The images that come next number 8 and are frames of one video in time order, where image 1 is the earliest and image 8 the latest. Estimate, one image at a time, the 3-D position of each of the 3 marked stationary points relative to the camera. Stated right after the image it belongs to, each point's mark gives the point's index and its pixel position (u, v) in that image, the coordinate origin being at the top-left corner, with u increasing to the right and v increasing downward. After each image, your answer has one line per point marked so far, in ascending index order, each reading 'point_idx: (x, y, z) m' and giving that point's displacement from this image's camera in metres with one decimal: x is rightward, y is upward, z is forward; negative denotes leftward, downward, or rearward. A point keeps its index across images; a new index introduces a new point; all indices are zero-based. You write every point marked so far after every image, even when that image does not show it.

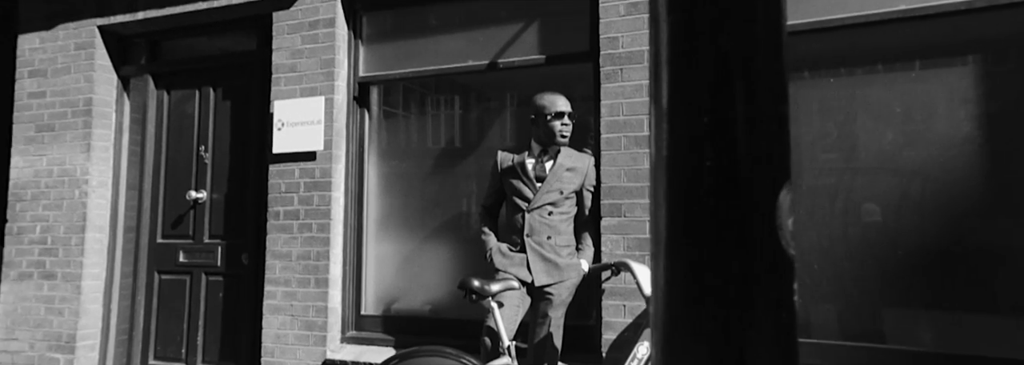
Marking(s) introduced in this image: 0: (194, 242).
0: (-2.6, -0.5, +4.9) m
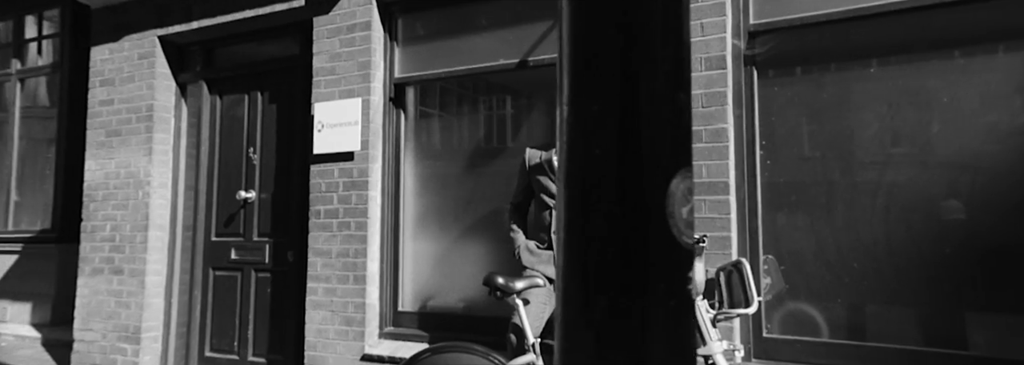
0: (-2.3, -0.5, +5.1) m
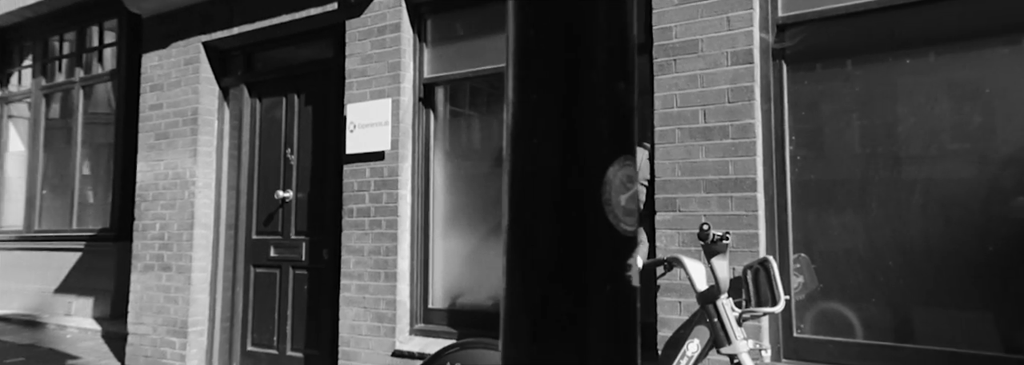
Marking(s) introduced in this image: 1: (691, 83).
0: (-2.0, -0.5, +5.3) m
1: (+1.0, +0.5, +3.2) m
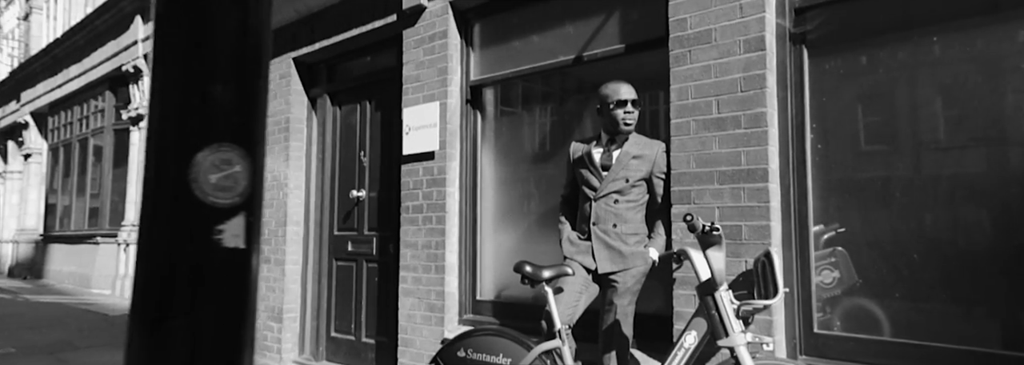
0: (-1.5, -0.5, +5.8) m
1: (+1.0, +0.6, +3.2) m
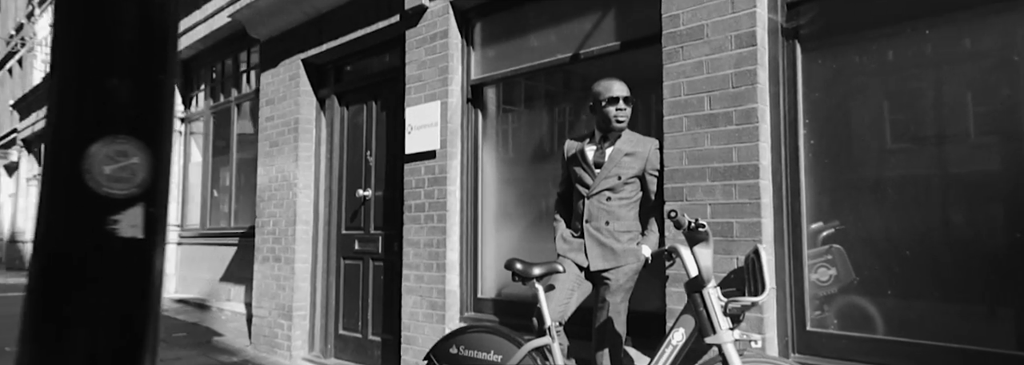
0: (-1.5, -0.5, +5.8) m
1: (+1.0, +0.6, +3.1) m
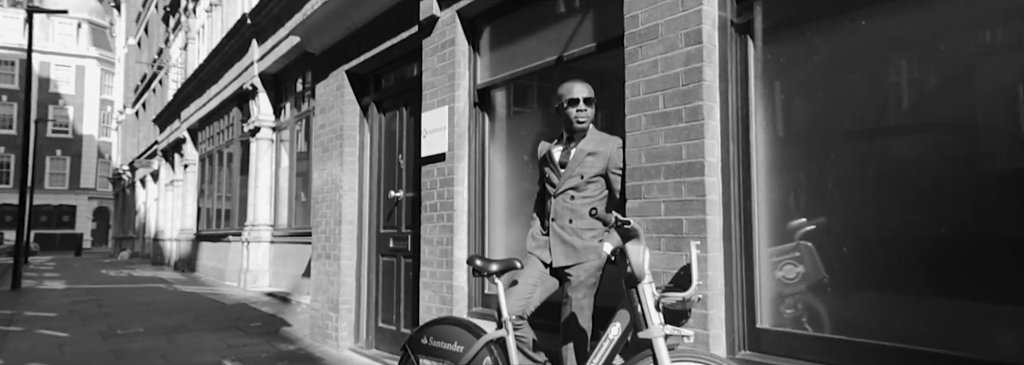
0: (-1.2, -0.5, +6.2) m
1: (+0.8, +0.6, +3.2) m
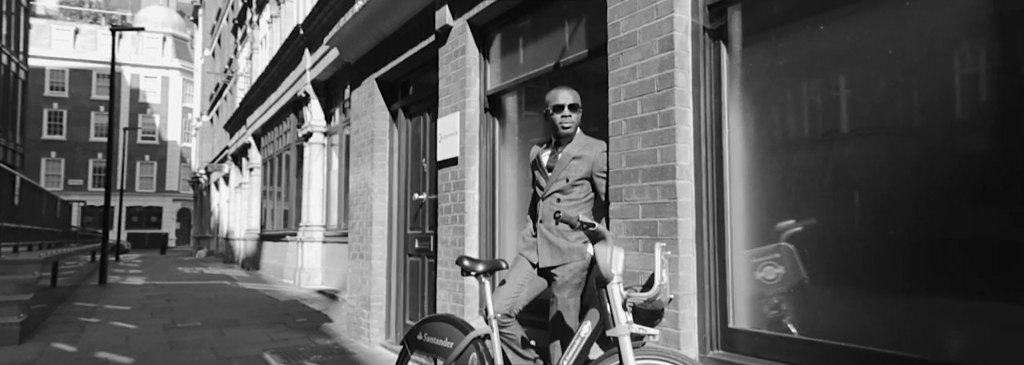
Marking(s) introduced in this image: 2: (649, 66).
0: (-1.0, -0.5, +6.5) m
1: (+0.7, +0.6, +3.3) m
2: (+0.7, +0.6, +3.1) m
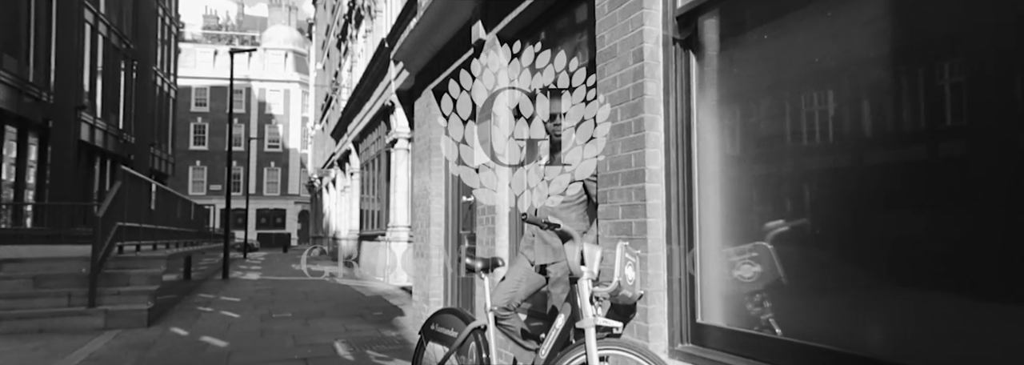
0: (-0.5, -0.6, +6.9) m
1: (+0.6, +0.6, +3.5) m
2: (+0.6, +0.6, +3.4) m
